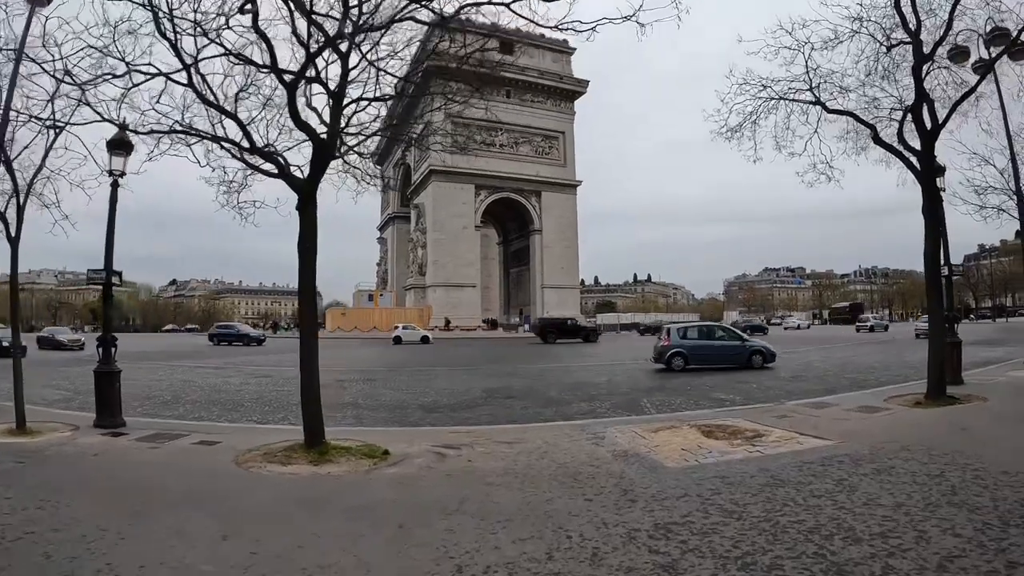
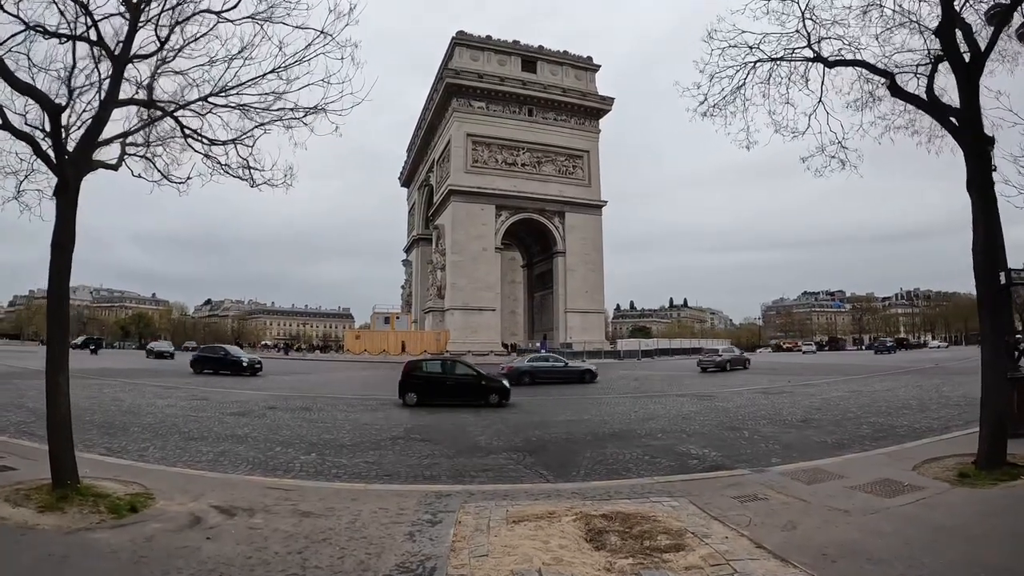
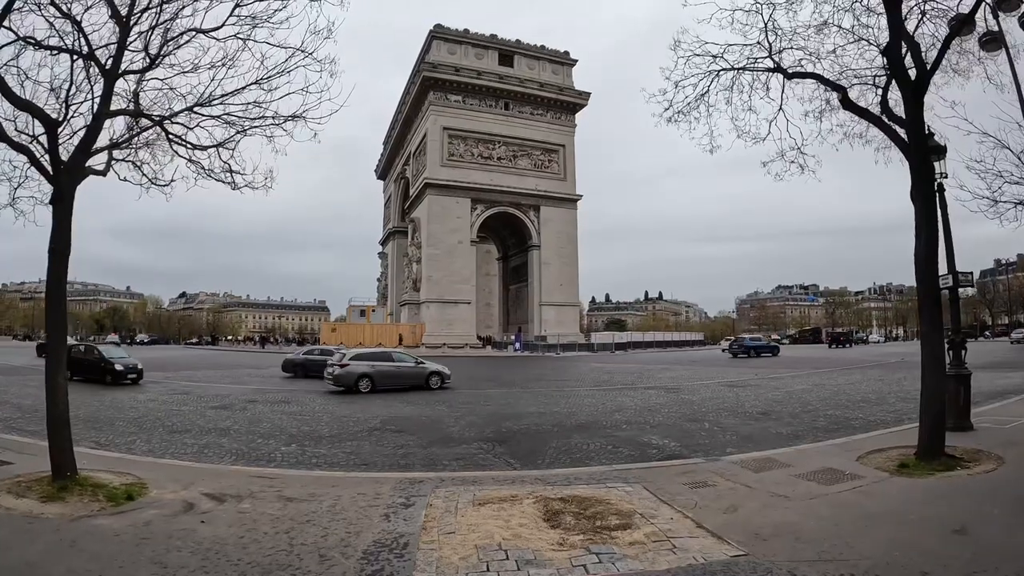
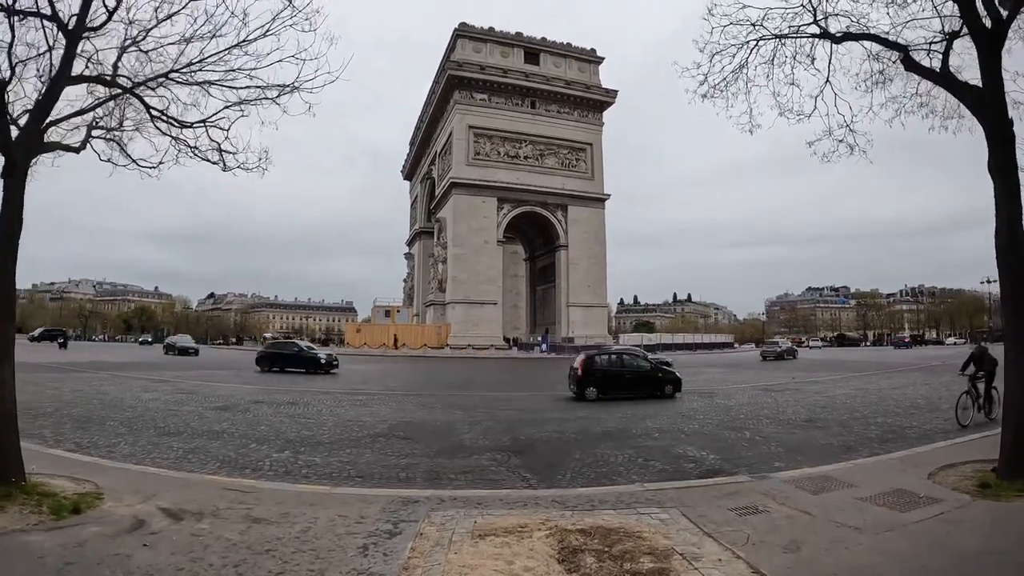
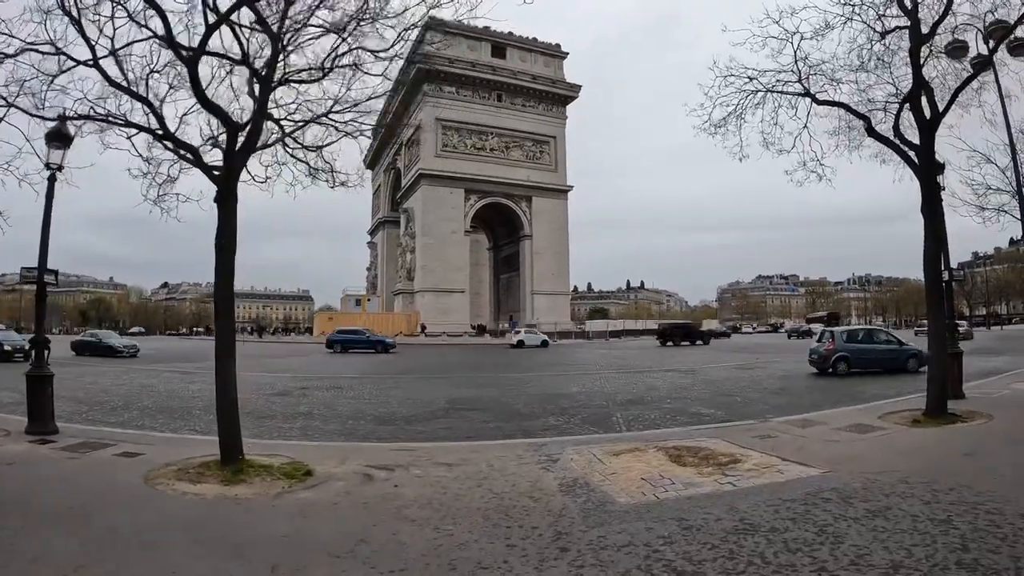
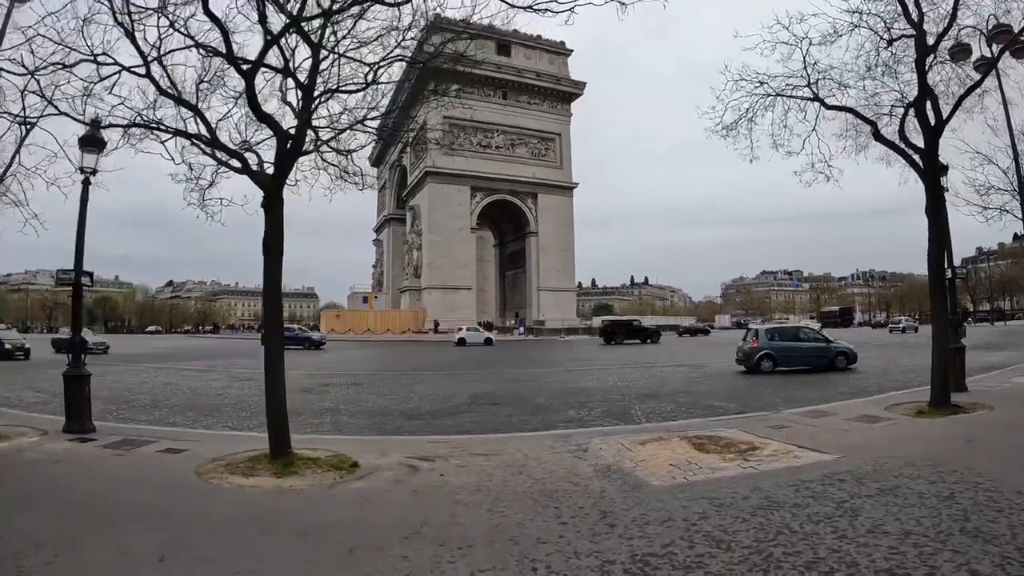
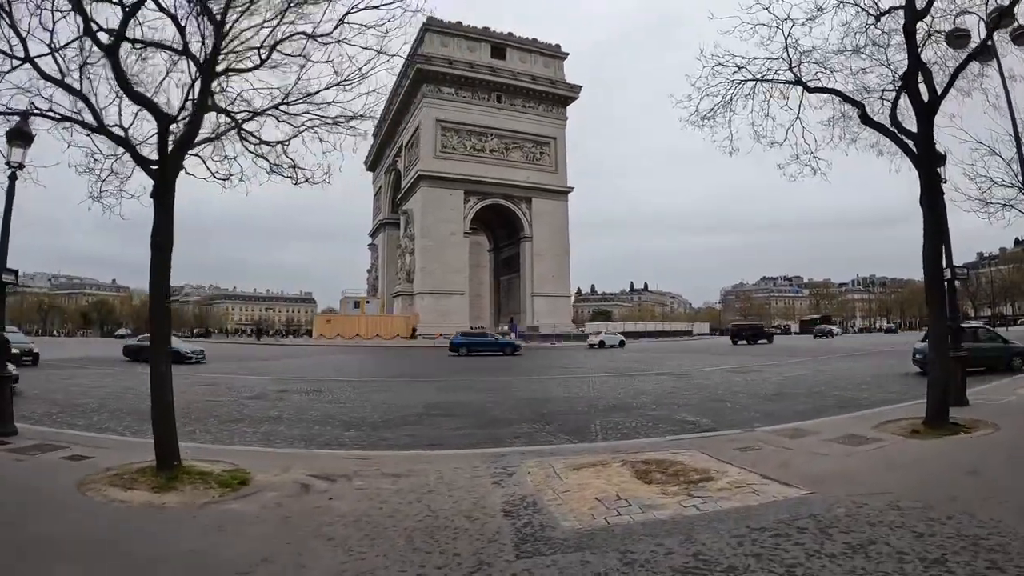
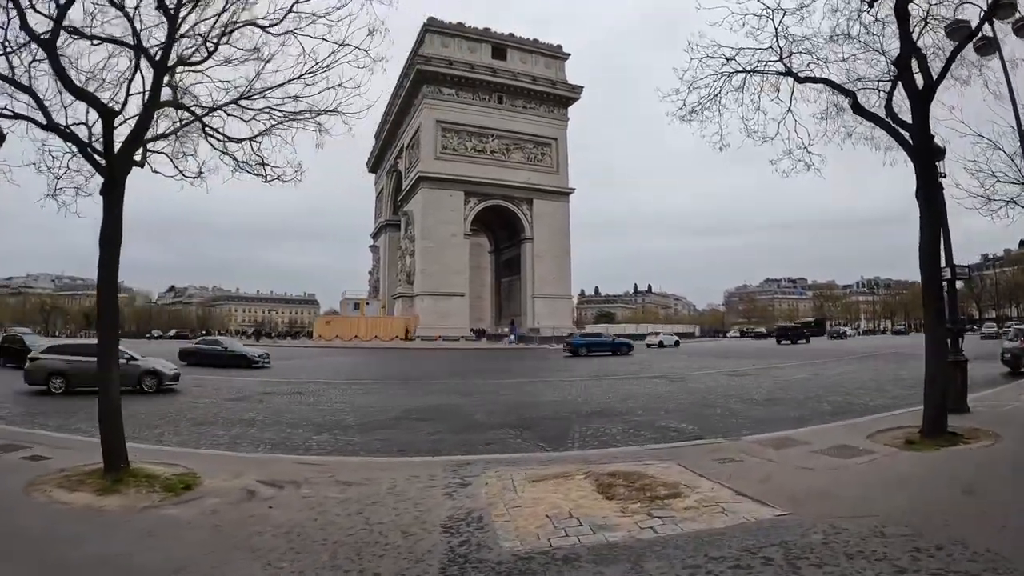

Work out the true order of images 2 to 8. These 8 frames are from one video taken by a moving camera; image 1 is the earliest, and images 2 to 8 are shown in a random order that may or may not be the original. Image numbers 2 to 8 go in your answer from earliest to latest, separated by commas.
6, 5, 7, 8, 3, 2, 4
